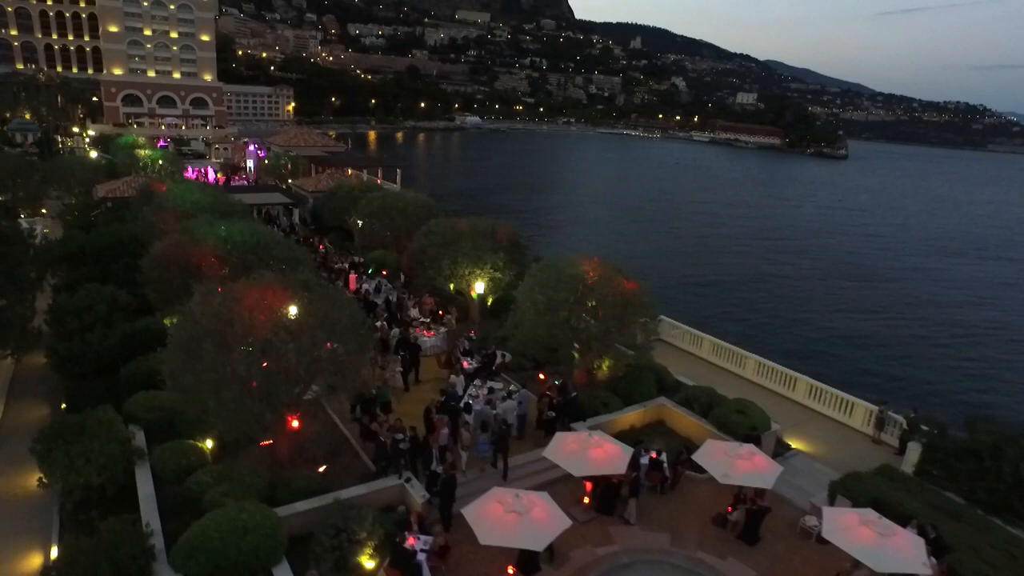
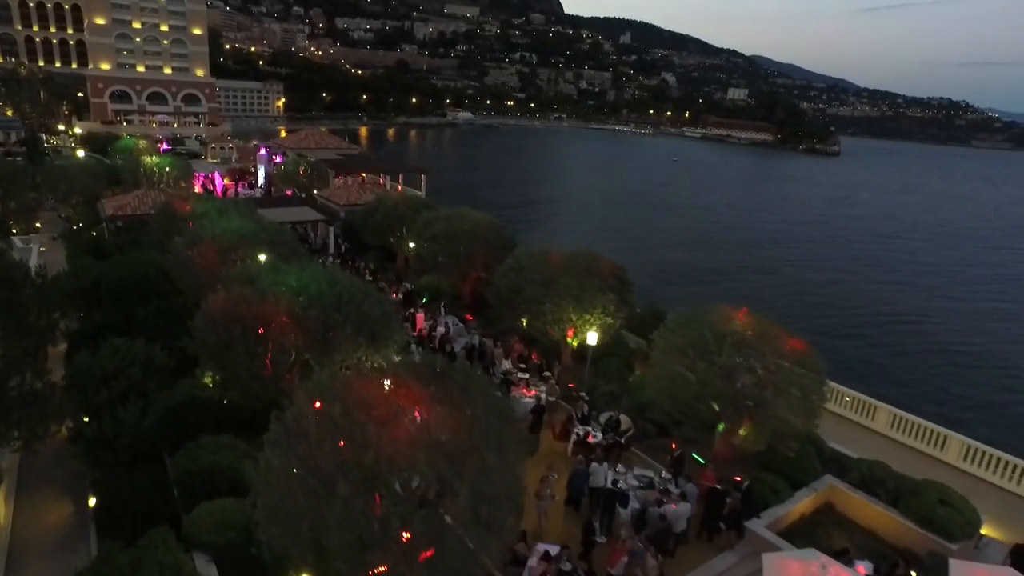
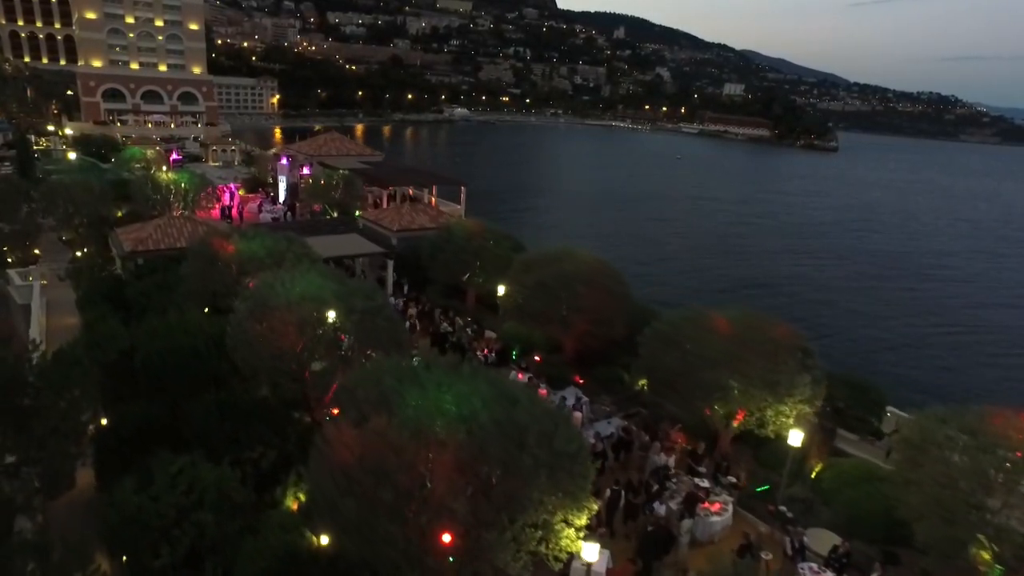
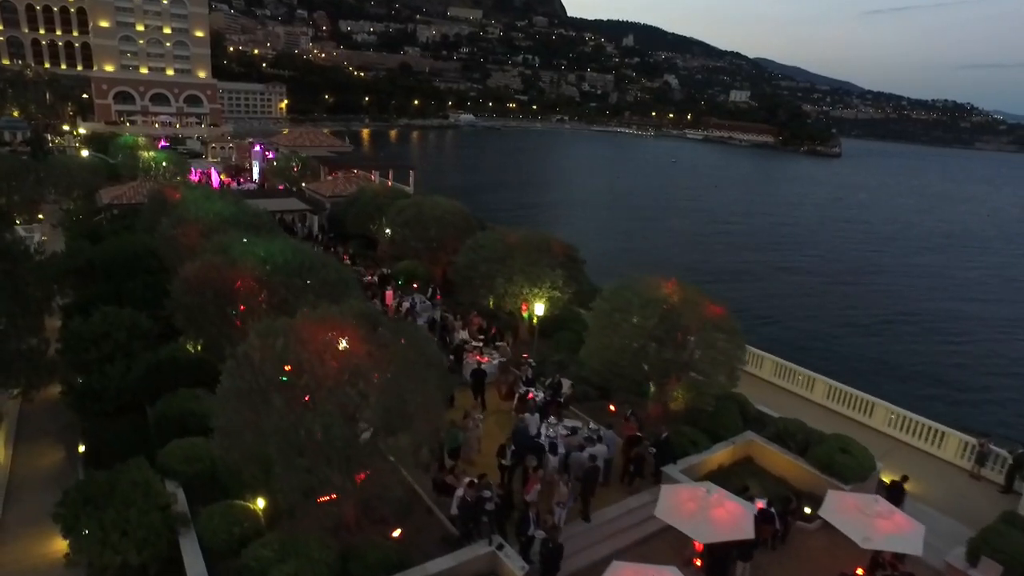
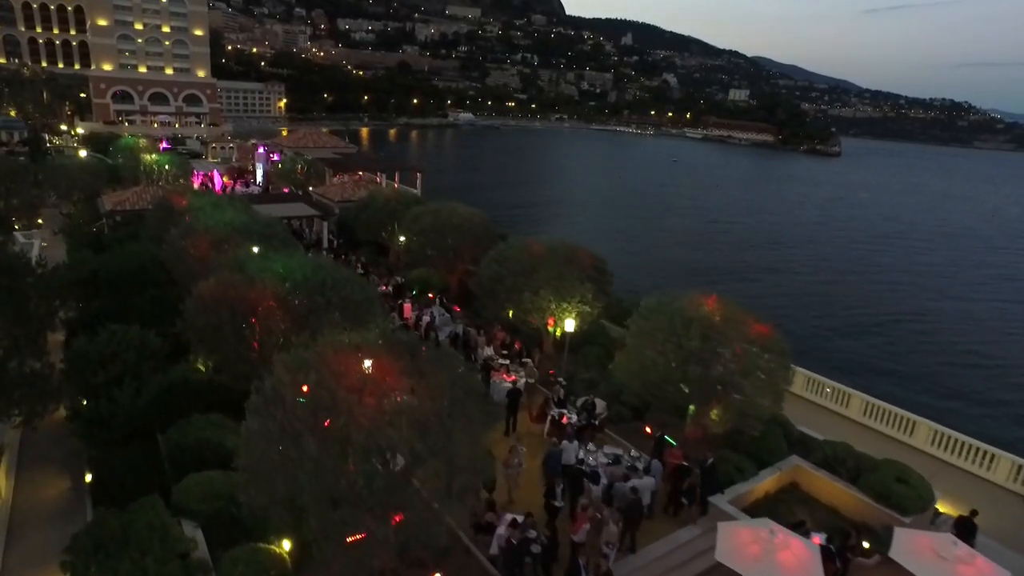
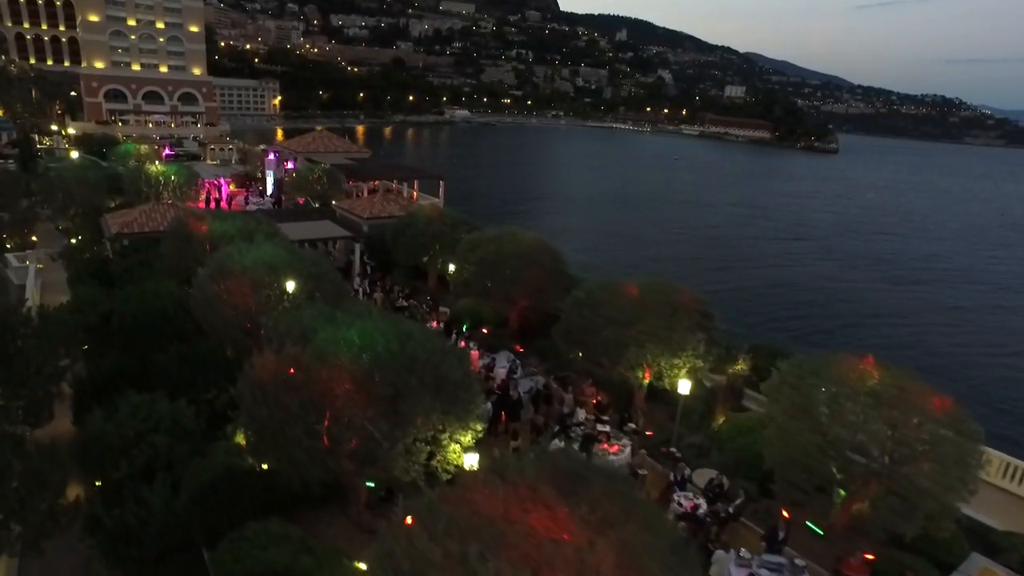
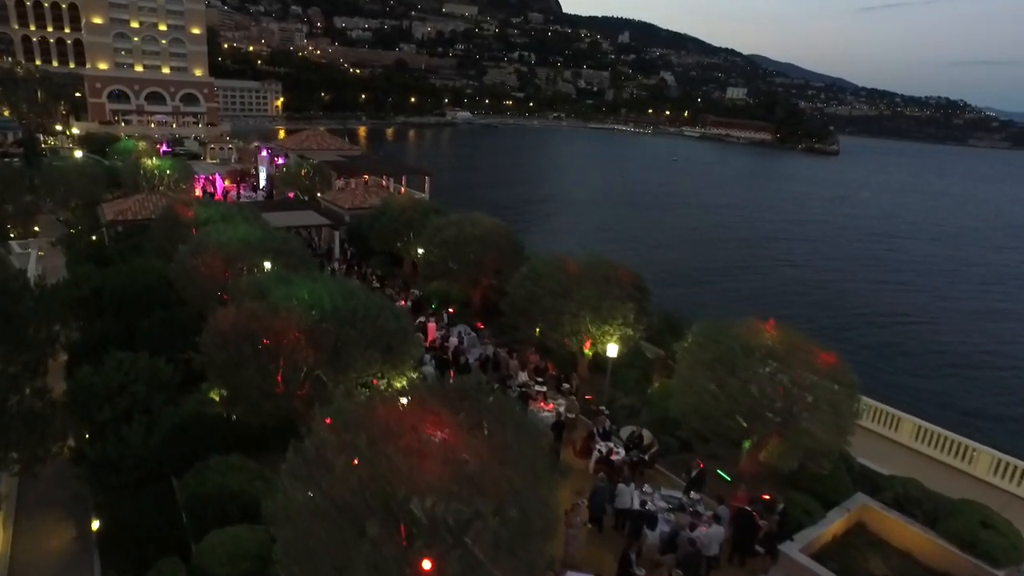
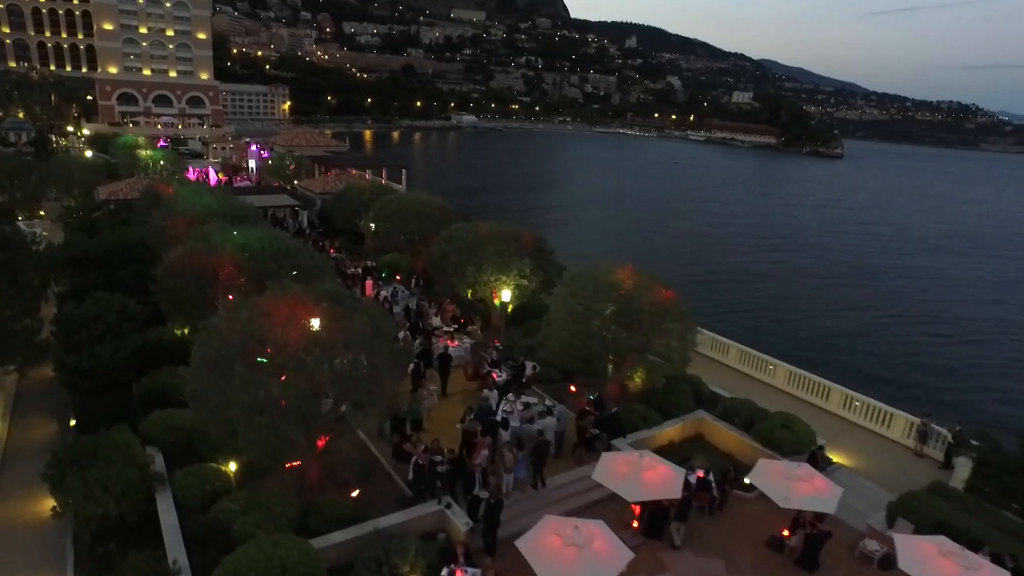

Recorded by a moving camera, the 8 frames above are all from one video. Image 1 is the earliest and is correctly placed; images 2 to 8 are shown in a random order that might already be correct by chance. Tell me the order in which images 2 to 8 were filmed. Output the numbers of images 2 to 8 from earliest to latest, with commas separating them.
8, 4, 5, 2, 7, 6, 3
